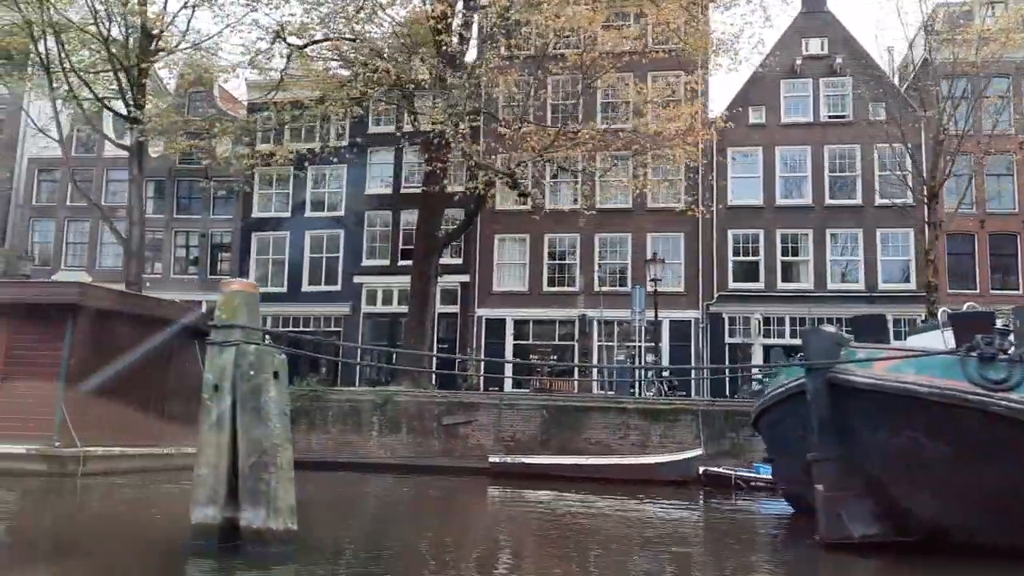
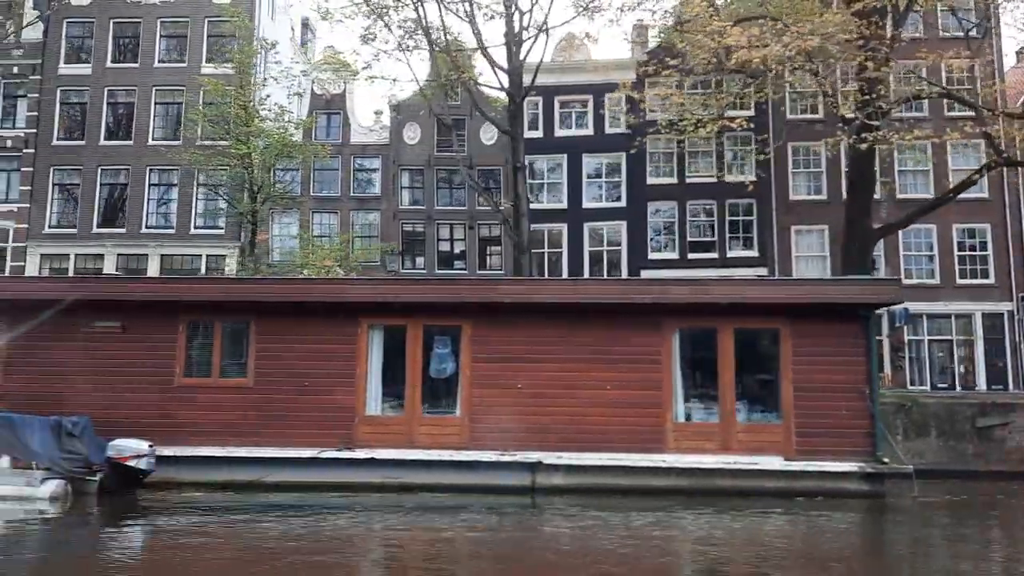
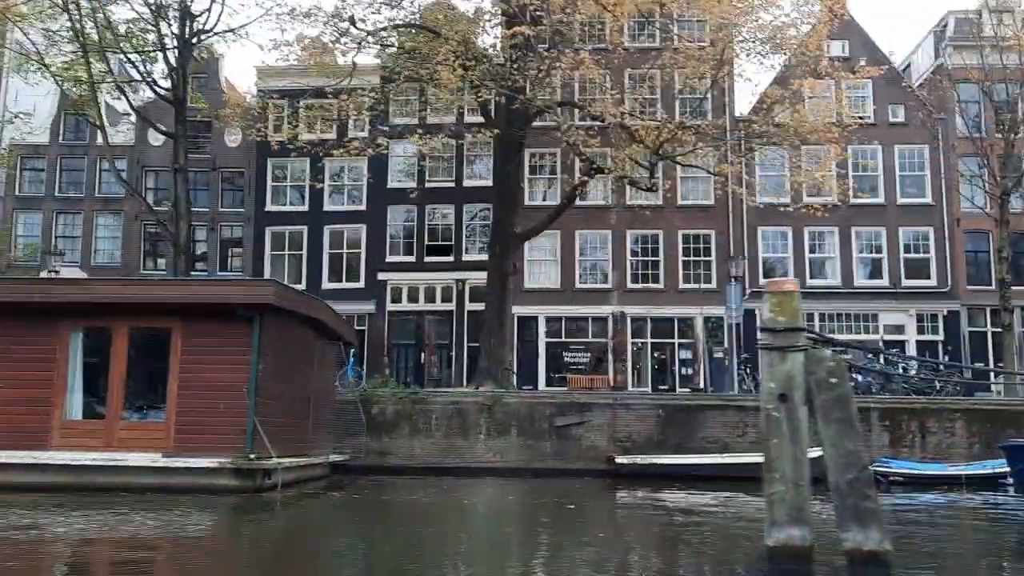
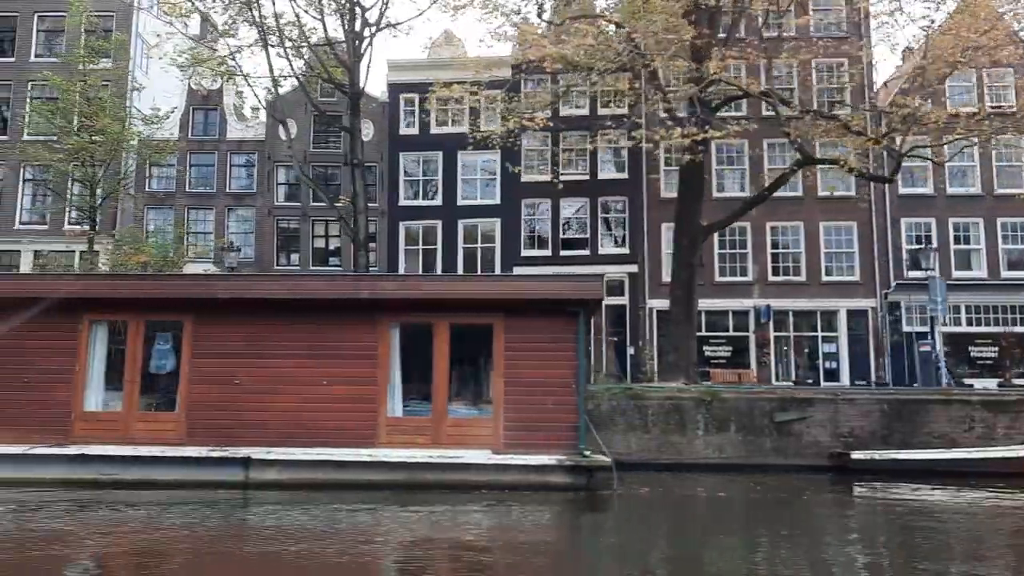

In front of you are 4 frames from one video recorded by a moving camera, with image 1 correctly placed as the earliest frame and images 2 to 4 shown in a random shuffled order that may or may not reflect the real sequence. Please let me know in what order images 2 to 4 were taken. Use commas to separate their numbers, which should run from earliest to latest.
3, 4, 2
